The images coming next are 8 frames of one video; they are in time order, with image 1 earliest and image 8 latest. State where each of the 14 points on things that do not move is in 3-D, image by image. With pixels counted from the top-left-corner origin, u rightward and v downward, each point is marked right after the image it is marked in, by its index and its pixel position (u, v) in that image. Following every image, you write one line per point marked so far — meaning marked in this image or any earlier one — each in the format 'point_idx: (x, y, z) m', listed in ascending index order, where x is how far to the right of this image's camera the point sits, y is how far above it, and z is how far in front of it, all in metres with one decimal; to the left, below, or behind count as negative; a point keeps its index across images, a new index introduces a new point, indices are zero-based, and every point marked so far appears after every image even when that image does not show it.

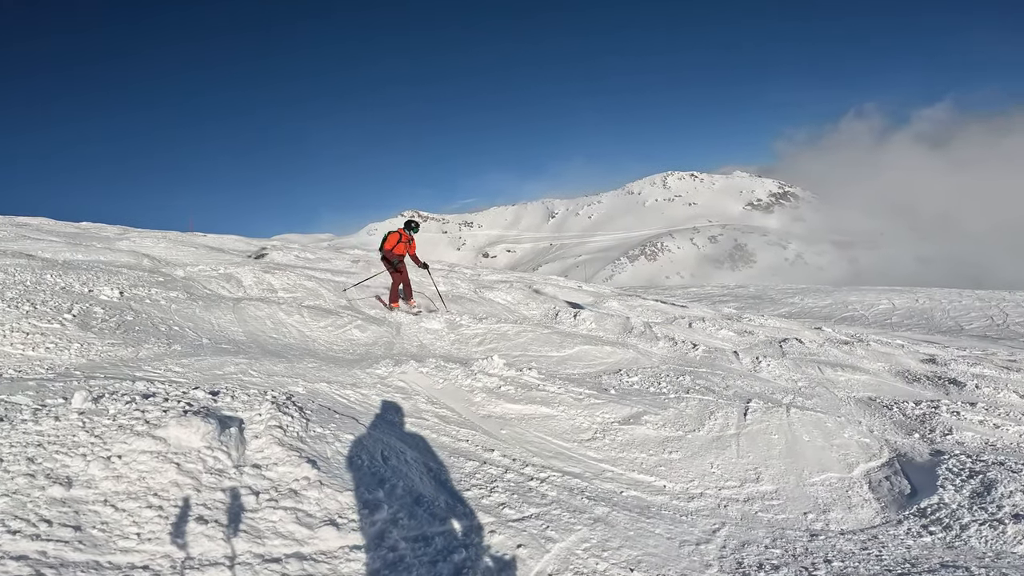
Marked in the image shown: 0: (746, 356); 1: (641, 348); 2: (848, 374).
0: (+5.6, -1.7, +14.1) m
1: (+3.0, -1.5, +14.0) m
2: (+7.8, -2.1, +13.4) m
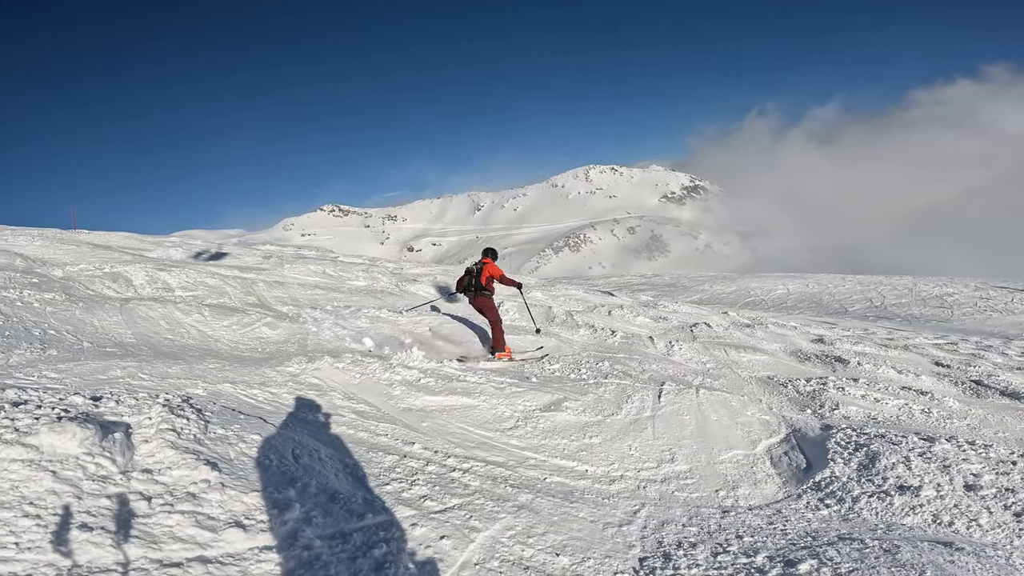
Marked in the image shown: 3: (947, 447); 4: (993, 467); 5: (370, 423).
0: (+3.8, -1.4, +14.6) m
1: (+1.1, -1.3, +14.2) m
2: (+6.0, -1.7, +14.1) m
3: (+7.0, -2.6, +8.8) m
4: (+7.3, -2.8, +8.2) m
5: (-2.3, -2.2, +8.7) m
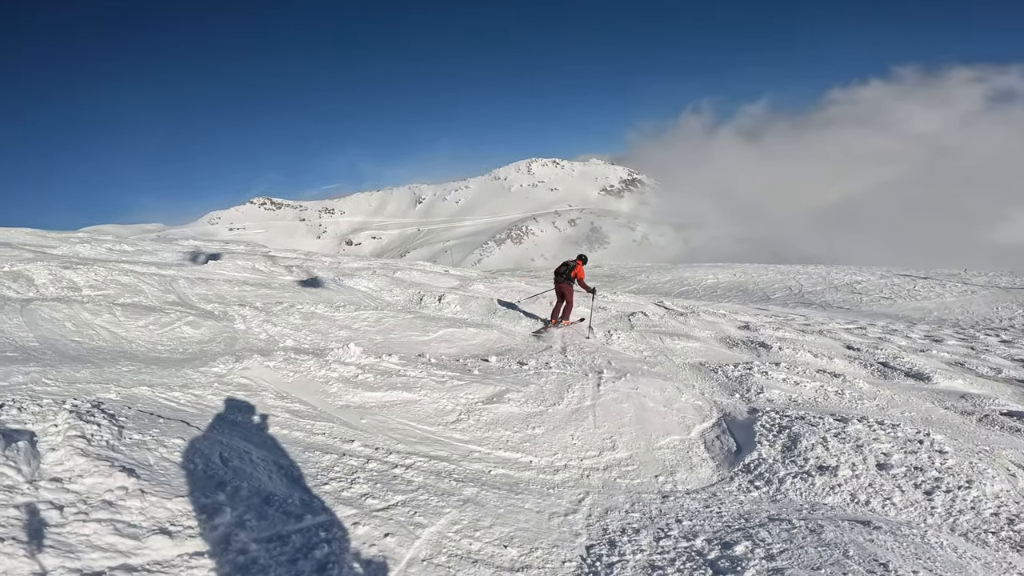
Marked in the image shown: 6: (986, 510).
0: (+2.3, -1.2, +14.8) m
1: (-0.3, -1.1, +14.2) m
2: (+4.5, -1.5, +14.5) m
3: (+6.0, -2.4, +9.3) m
4: (+6.3, -2.6, +8.7) m
5: (-3.3, -2.1, +8.5) m
6: (+6.6, -3.1, +7.3) m
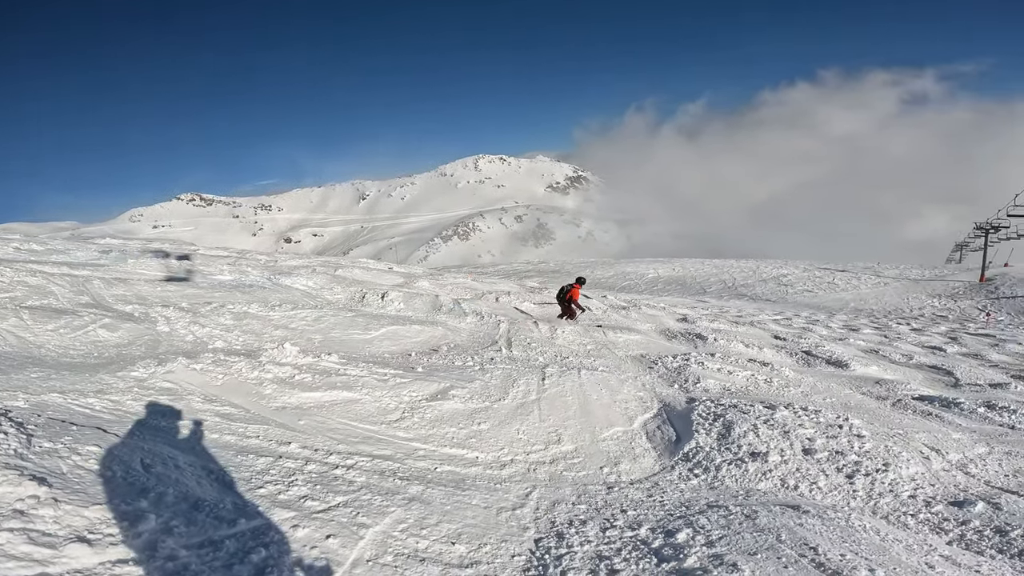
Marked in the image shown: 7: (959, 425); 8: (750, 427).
0: (+0.9, -1.0, +14.9) m
1: (-1.7, -1.0, +14.2) m
2: (+3.1, -1.3, +14.7) m
3: (+4.9, -2.3, +9.6) m
4: (+5.3, -2.5, +9.1) m
5: (-4.3, -2.1, +8.3) m
6: (+5.7, -3.0, +7.7) m
7: (+8.3, -2.7, +10.1) m
8: (+4.1, -2.4, +9.2) m
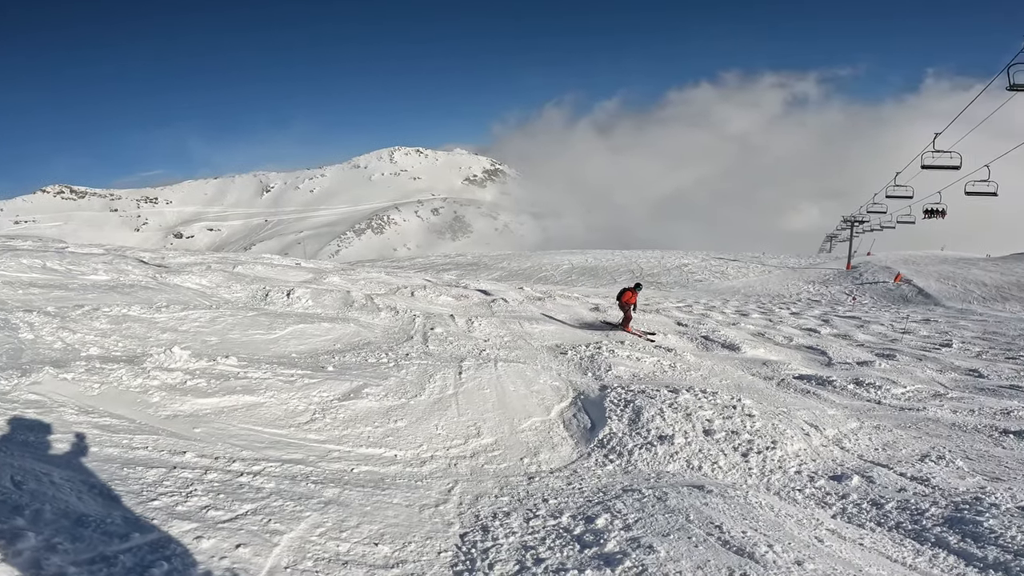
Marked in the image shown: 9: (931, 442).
0: (-1.3, -0.8, +14.8) m
1: (-3.8, -0.8, +13.8) m
2: (+0.9, -1.1, +14.9) m
3: (+3.3, -2.1, +10.1) m
4: (+3.8, -2.2, +9.6) m
5: (-5.7, -2.1, +7.6) m
6: (+4.3, -2.8, +8.3) m
7: (+6.6, -2.4, +11.0) m
8: (+2.6, -2.2, +9.5) m
9: (+7.1, -2.7, +9.2) m
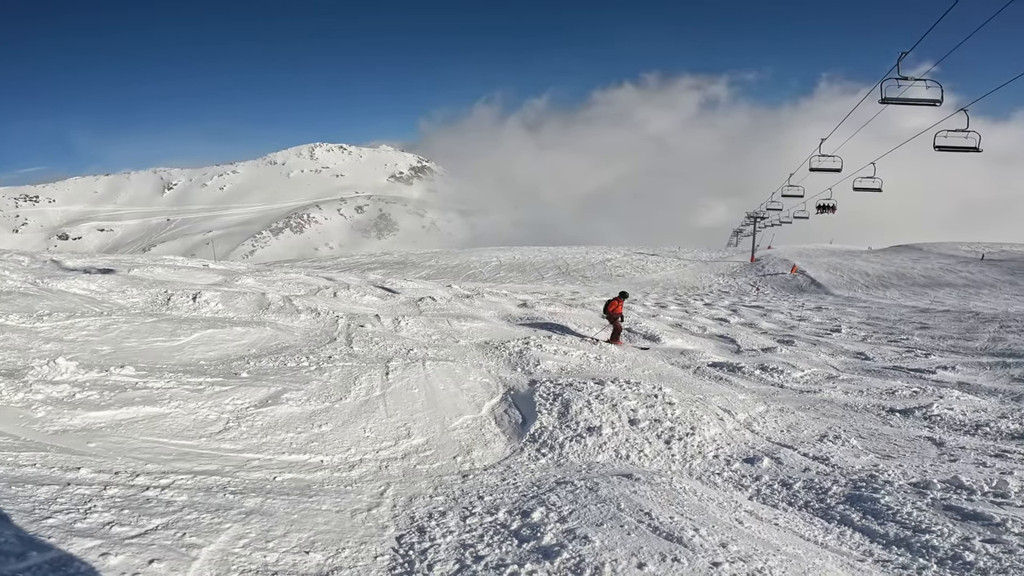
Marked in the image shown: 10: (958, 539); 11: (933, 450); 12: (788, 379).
0: (-3.3, -0.8, +14.6) m
1: (-5.6, -0.9, +13.3) m
2: (-1.0, -1.0, +15.0) m
3: (+2.0, -2.0, +10.5) m
4: (+2.5, -2.1, +10.1) m
5: (-6.6, -2.2, +6.9) m
6: (+3.2, -2.7, +8.8) m
7: (+5.2, -2.2, +11.8) m
8: (+1.3, -2.1, +9.8) m
9: (+5.8, -2.5, +10.0) m
10: (+4.7, -2.8, +5.6) m
11: (+6.6, -2.6, +8.5) m
12: (+6.4, -2.1, +12.5) m
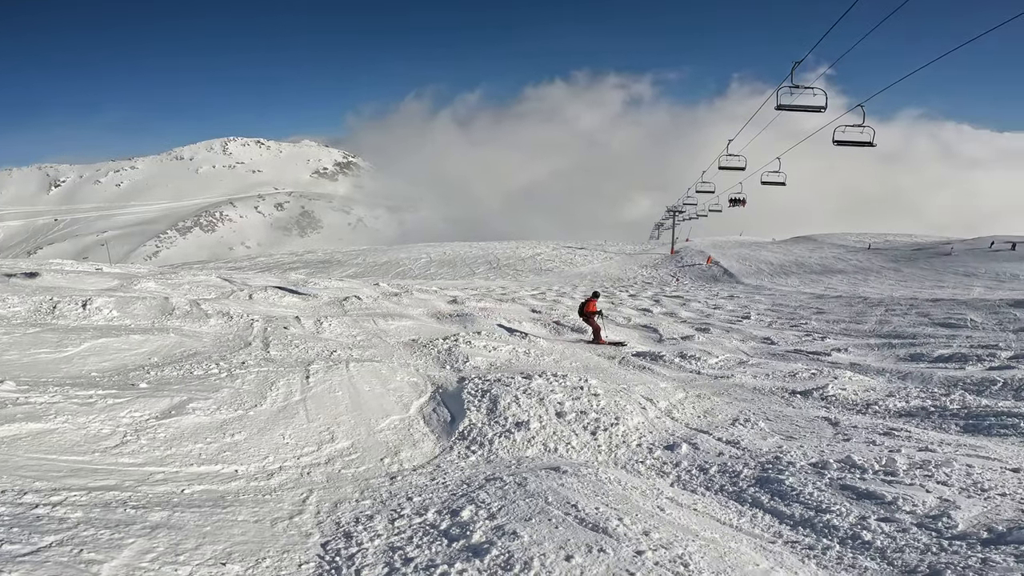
0: (-5.1, -0.8, +14.1) m
1: (-7.2, -0.9, +12.5) m
2: (-2.9, -0.9, +14.7) m
3: (+0.6, -1.8, +10.6) m
4: (+1.2, -2.0, +10.2) m
5: (-7.5, -2.4, +6.1) m
6: (+2.1, -2.5, +9.1) m
7: (+3.7, -2.0, +12.2) m
8: (0.0, -2.0, +9.9) m
9: (+4.5, -2.3, +10.5) m
10: (+3.9, -2.6, +6.1) m
11: (+5.4, -2.4, +9.1) m
12: (+4.8, -1.9, +13.0) m
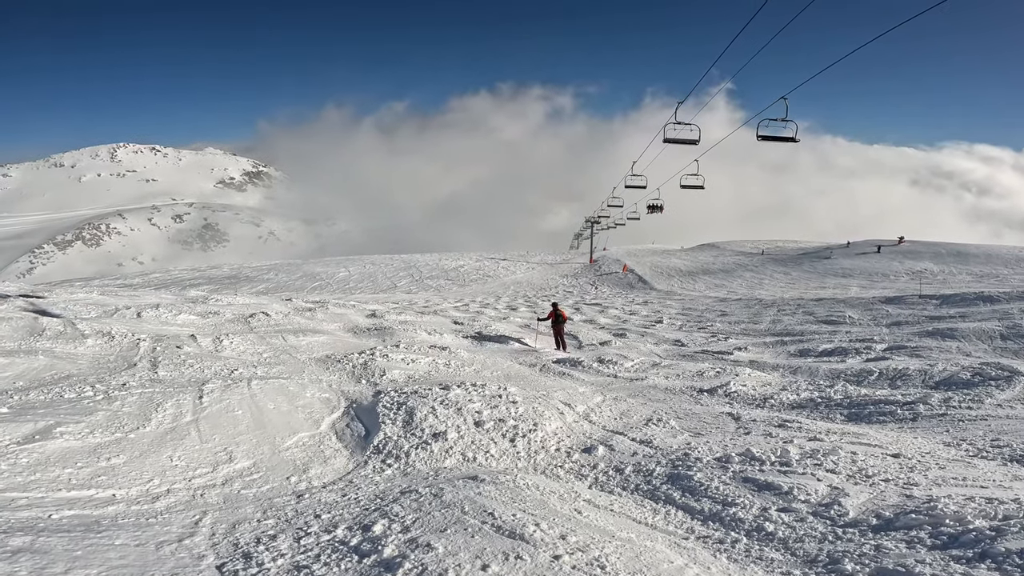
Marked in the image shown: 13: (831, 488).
0: (-7.0, -1.3, +13.2) m
1: (-8.9, -1.4, +11.4) m
2: (-4.9, -1.3, +14.1) m
3: (-0.8, -2.1, +10.4) m
4: (-0.3, -2.2, +10.1) m
5: (-8.4, -2.6, +5.0) m
6: (+0.8, -2.7, +9.1) m
7: (+1.9, -2.2, +12.4) m
8: (-1.3, -2.2, +9.6) m
9: (+3.0, -2.4, +10.9) m
10: (+2.9, -2.6, +6.3) m
11: (+4.1, -2.4, +9.5) m
12: (+3.0, -2.1, +13.4) m
13: (+4.0, -2.5, +6.7) m
